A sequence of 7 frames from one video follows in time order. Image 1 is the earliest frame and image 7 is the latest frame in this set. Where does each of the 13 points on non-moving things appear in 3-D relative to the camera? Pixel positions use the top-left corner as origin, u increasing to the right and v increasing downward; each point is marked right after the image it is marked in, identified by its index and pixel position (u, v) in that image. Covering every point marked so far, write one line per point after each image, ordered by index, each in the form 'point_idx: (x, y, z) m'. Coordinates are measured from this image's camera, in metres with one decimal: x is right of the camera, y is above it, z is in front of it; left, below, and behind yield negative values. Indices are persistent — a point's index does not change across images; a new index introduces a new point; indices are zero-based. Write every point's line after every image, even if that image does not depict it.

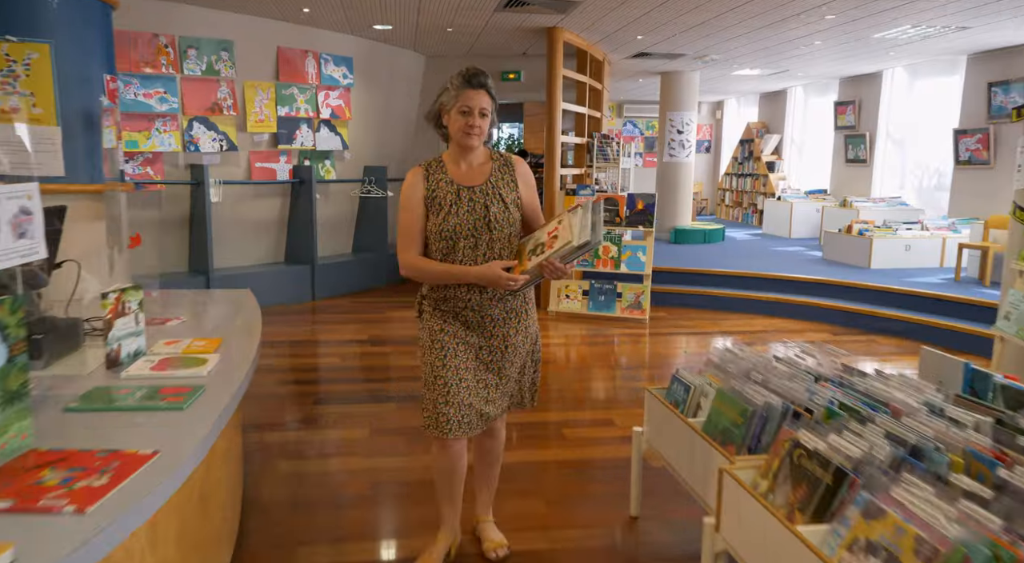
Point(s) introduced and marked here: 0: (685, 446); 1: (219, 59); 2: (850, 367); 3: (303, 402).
0: (+0.6, -0.6, +2.1) m
1: (-2.6, +2.0, +5.4) m
2: (+1.2, -0.3, +2.1) m
3: (-1.3, -0.7, +3.8) m
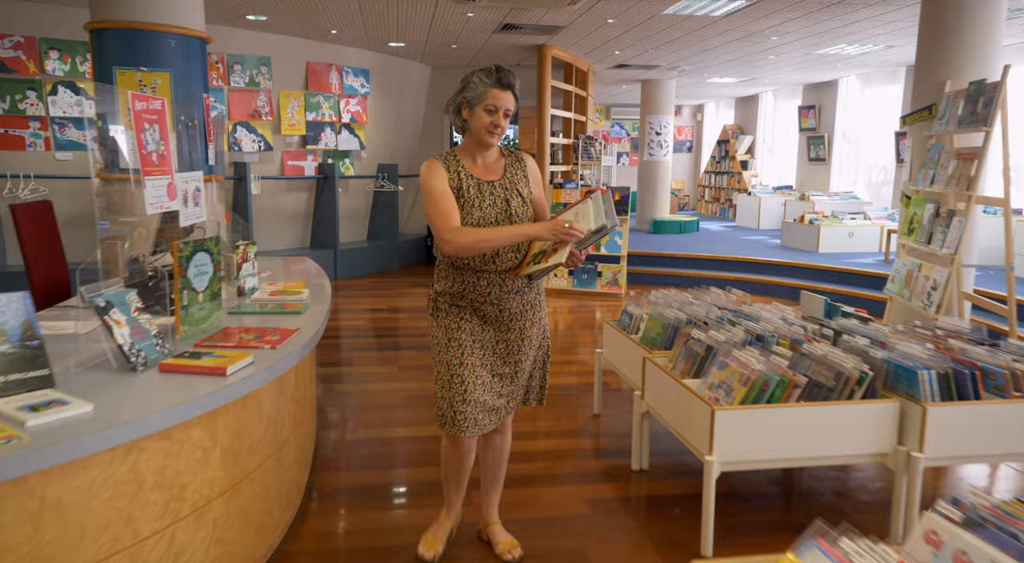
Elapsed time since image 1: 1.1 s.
0: (+0.6, -0.3, +3.0) m
1: (-2.6, +2.2, +6.3) m
2: (+1.2, -0.1, +3.1) m
3: (-1.3, -0.5, +4.7) m
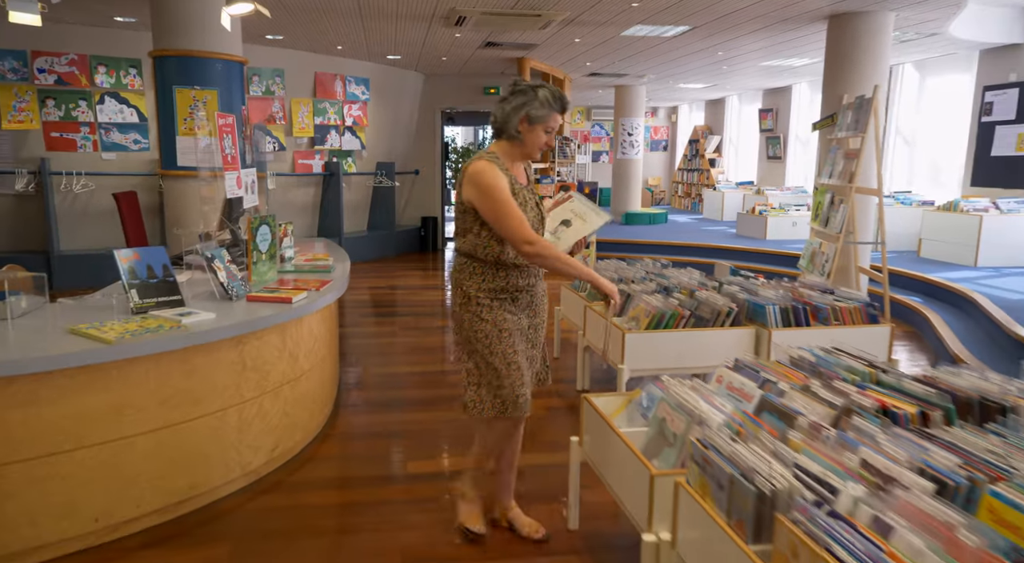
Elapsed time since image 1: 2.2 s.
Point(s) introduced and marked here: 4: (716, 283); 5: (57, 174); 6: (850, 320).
0: (+0.4, -0.2, +4.0) m
1: (-2.8, +2.4, +7.2) m
2: (+1.0, +0.1, +4.0) m
3: (-1.5, -0.3, +5.6) m
4: (+1.2, 0.0, +3.5) m
5: (-4.5, +1.1, +6.0) m
6: (+1.8, -0.2, +3.1) m
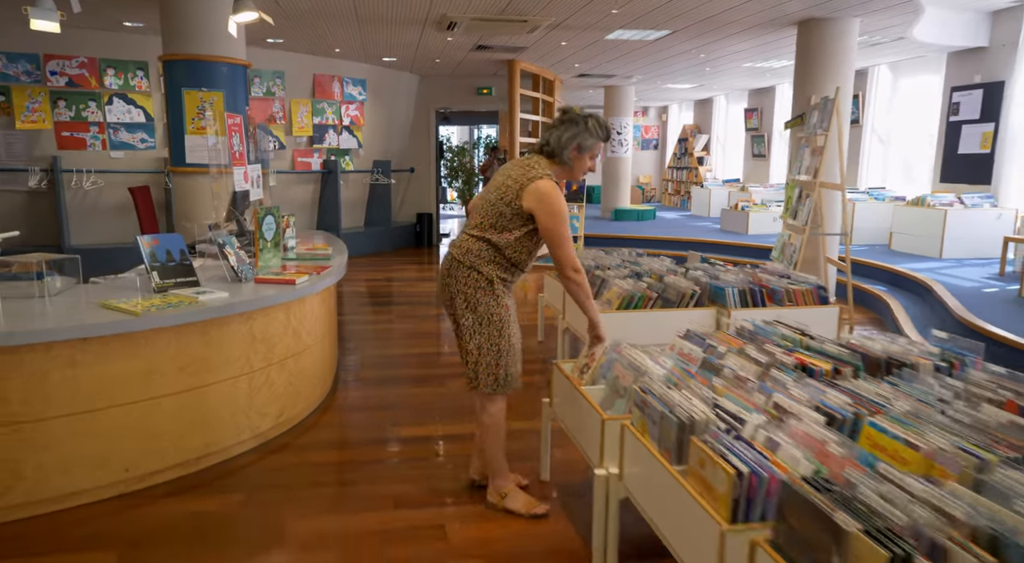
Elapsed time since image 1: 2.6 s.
0: (+0.3, -0.1, +4.3) m
1: (-2.9, +2.4, +7.5) m
2: (+0.9, +0.2, +4.3) m
3: (-1.6, -0.3, +5.9) m
4: (+1.1, +0.1, +3.8) m
5: (-4.6, +1.1, +6.3) m
6: (+1.7, -0.1, +3.4) m
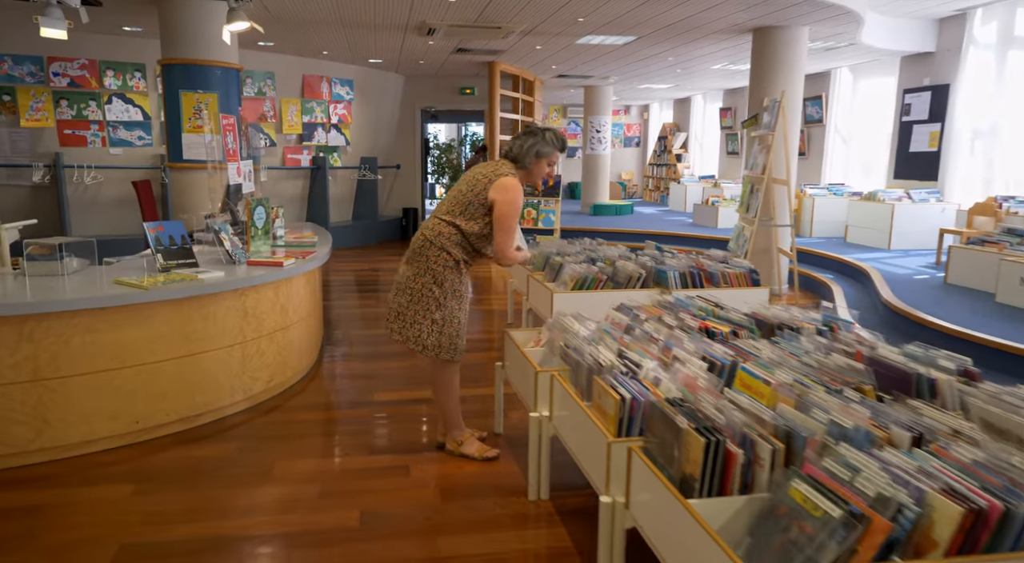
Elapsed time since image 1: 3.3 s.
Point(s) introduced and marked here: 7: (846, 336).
0: (+0.1, 0.0, +4.7) m
1: (-3.2, +2.6, +7.9) m
2: (+0.7, +0.3, +4.8) m
3: (-1.9, -0.1, +6.3) m
4: (+0.8, +0.2, +4.2) m
5: (-4.8, +1.2, +6.6) m
6: (+1.4, 0.0, +3.9) m
7: (+1.4, -0.2, +2.5) m
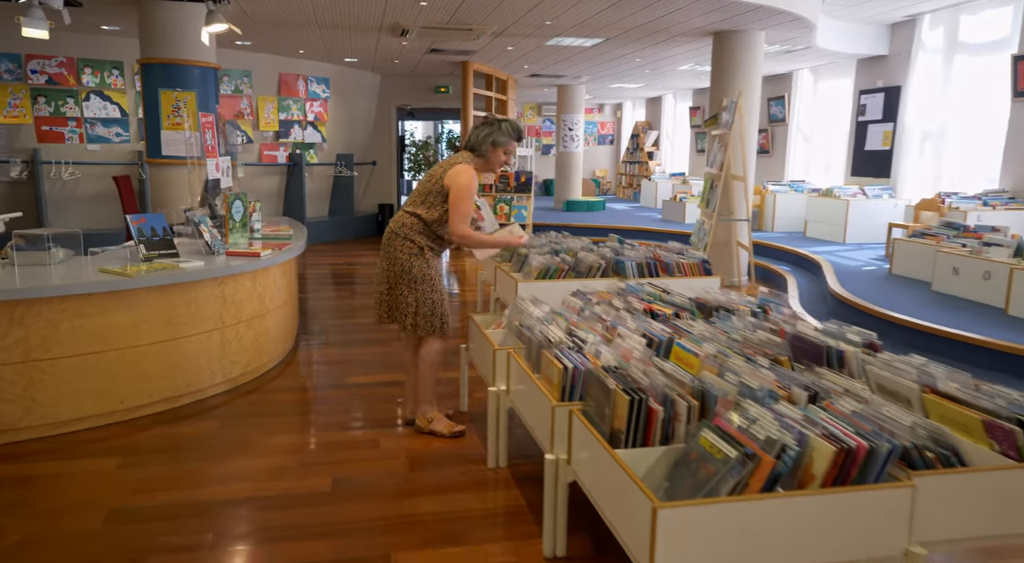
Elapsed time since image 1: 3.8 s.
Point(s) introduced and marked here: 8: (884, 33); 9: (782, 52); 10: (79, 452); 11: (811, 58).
0: (-0.2, +0.1, +4.9) m
1: (-3.6, +2.6, +8.0) m
2: (+0.4, +0.4, +5.0) m
3: (-2.2, -0.1, +6.5) m
4: (+0.6, +0.2, +4.4) m
5: (-5.1, +1.3, +6.7) m
6: (+1.2, +0.1, +4.1) m
7: (+1.2, -0.2, +2.7) m
8: (+4.5, +3.1, +7.4) m
9: (+3.3, +2.8, +7.3) m
10: (-1.9, -0.8, +2.7) m
11: (+3.9, +2.9, +7.9) m
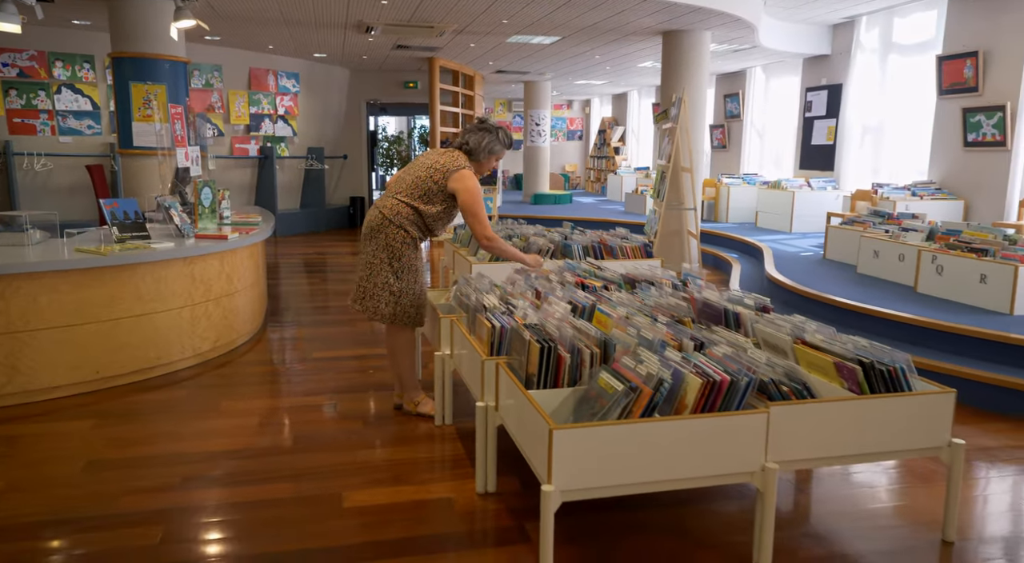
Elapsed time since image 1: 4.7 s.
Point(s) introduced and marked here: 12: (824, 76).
0: (-0.5, +0.2, +5.2) m
1: (-4.0, +2.8, +8.1) m
2: (+0.1, +0.5, +5.3) m
3: (-2.6, +0.1, +6.7) m
4: (+0.3, +0.4, +4.8) m
5: (-5.5, +1.4, +6.8) m
6: (+0.9, +0.2, +4.5) m
7: (+0.9, 0.0, +3.1) m
8: (+4.1, +3.2, +7.9) m
9: (+2.8, +2.9, +7.7) m
10: (-2.2, -0.7, +3.0) m
11: (+3.5, +3.1, +8.3) m
12: (+4.2, +2.7, +8.0) m
